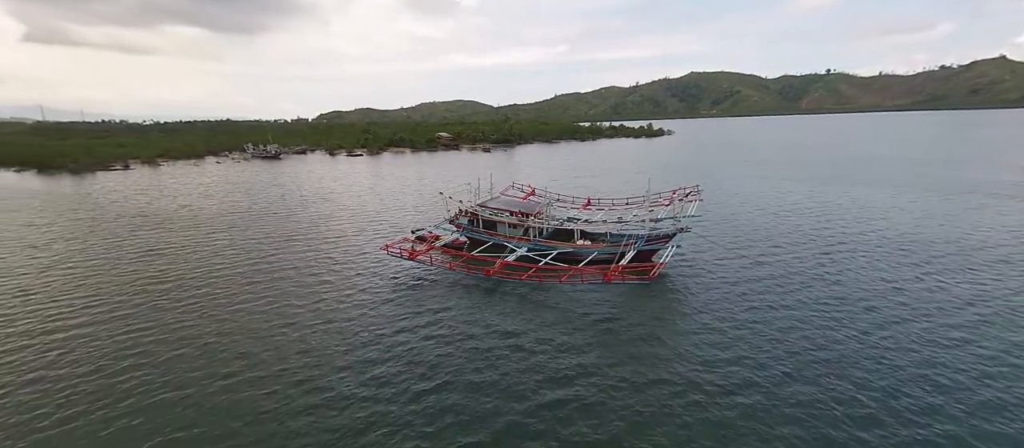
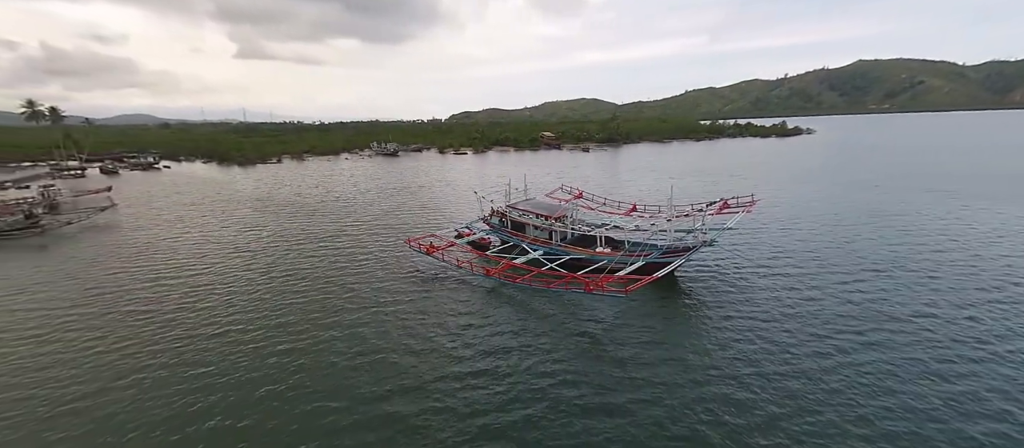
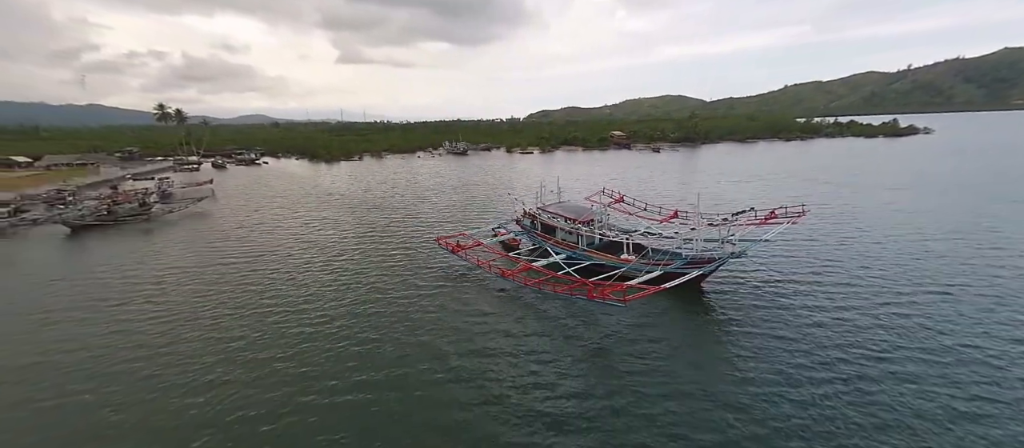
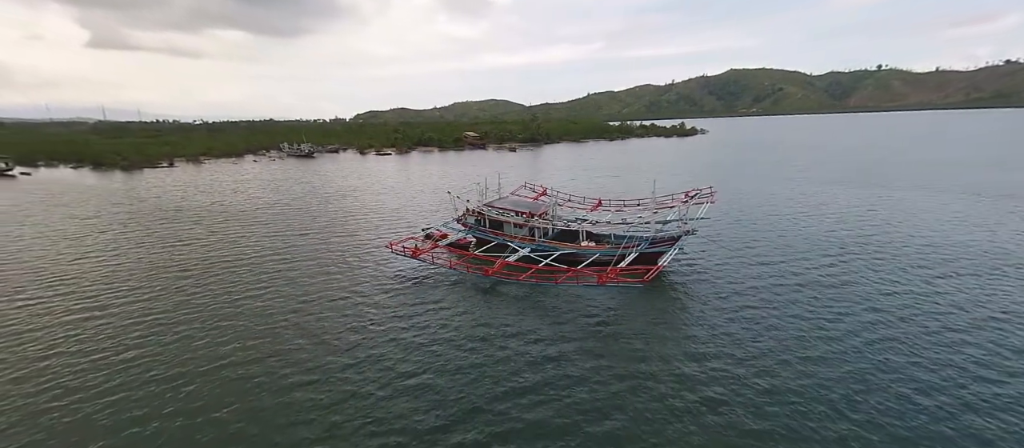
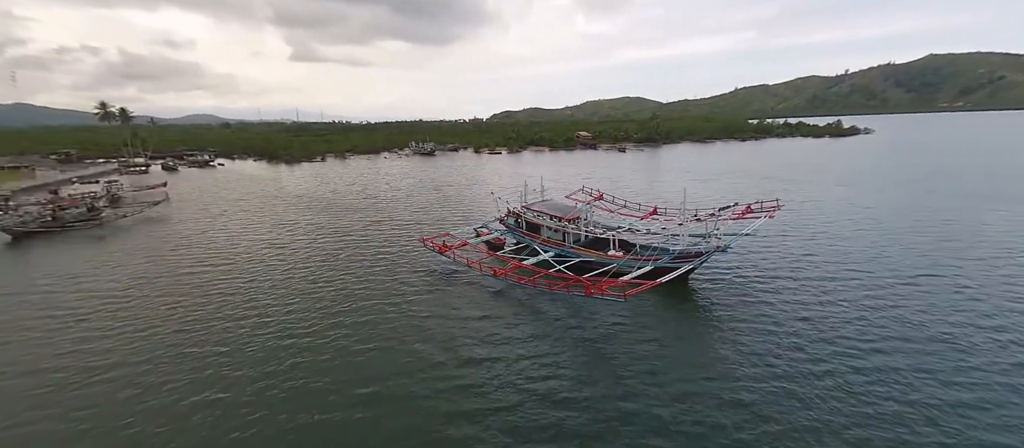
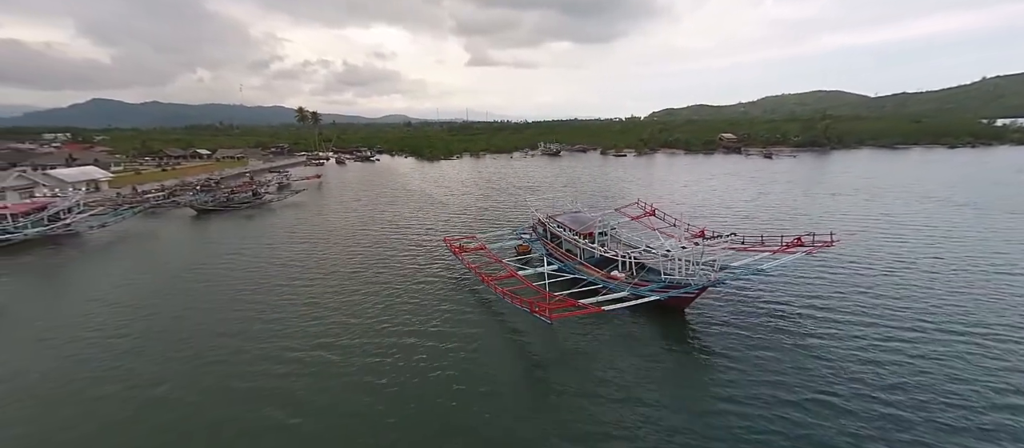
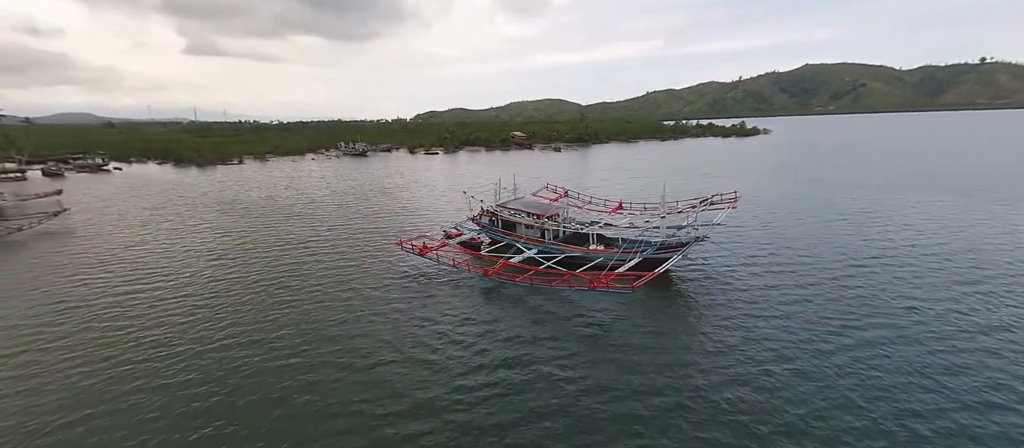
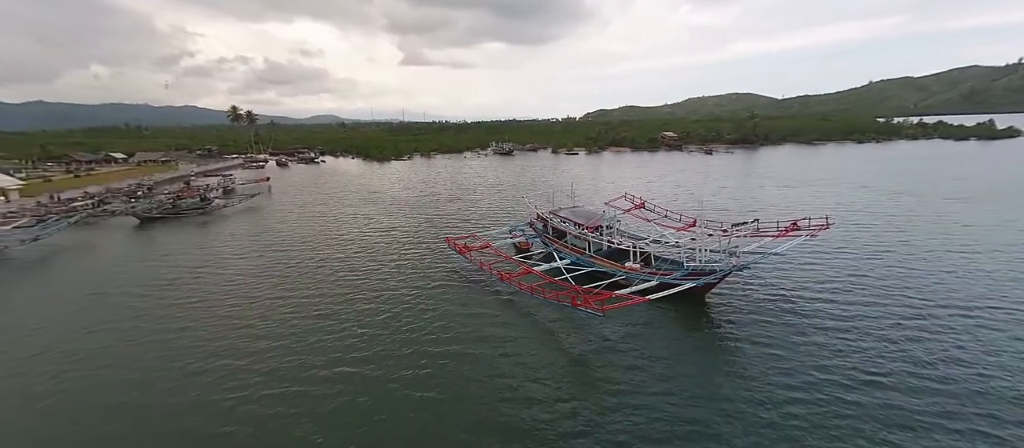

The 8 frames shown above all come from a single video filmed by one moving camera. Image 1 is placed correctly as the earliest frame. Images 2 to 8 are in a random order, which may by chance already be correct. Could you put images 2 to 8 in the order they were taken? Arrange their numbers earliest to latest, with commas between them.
4, 7, 2, 5, 3, 8, 6
